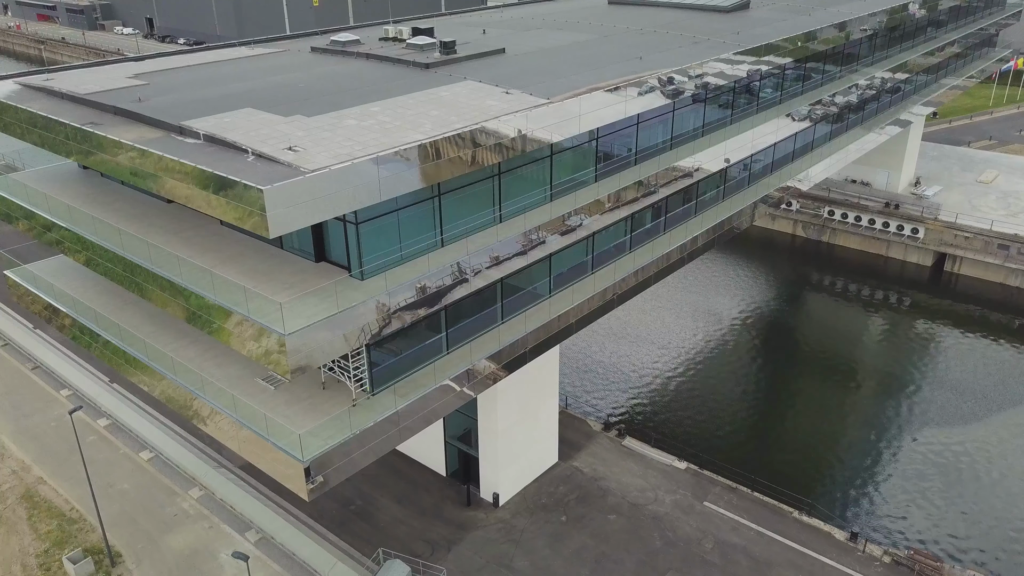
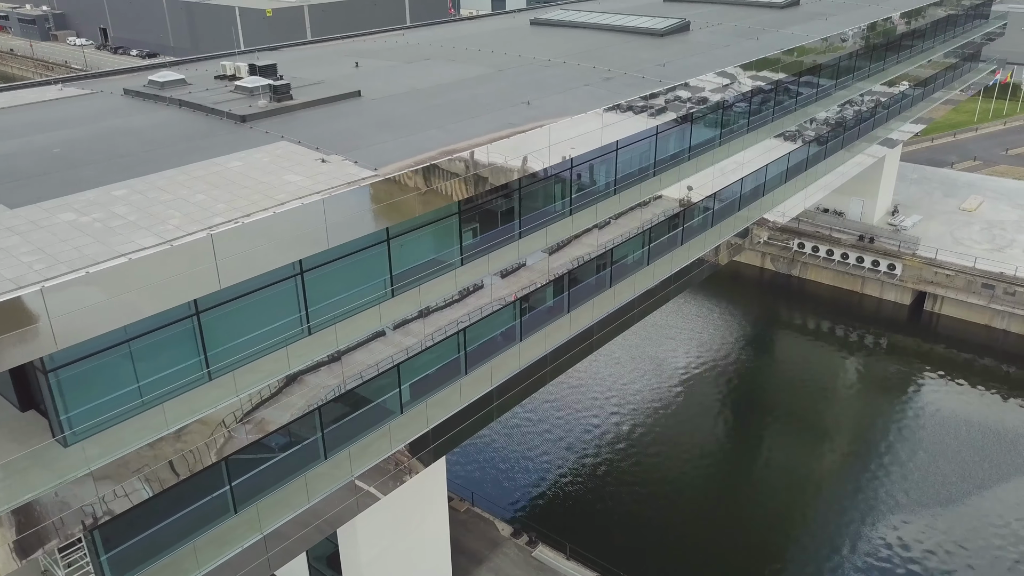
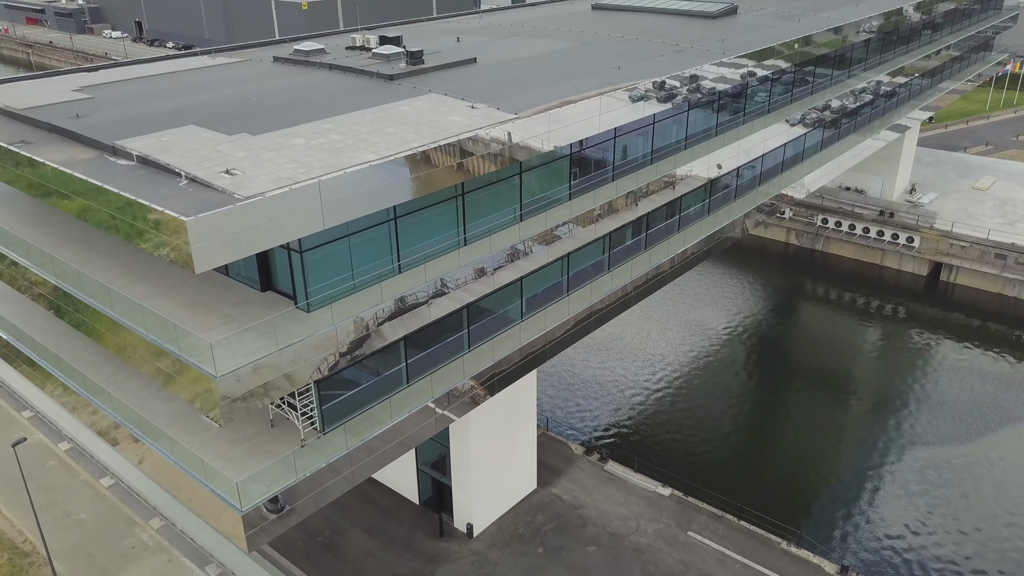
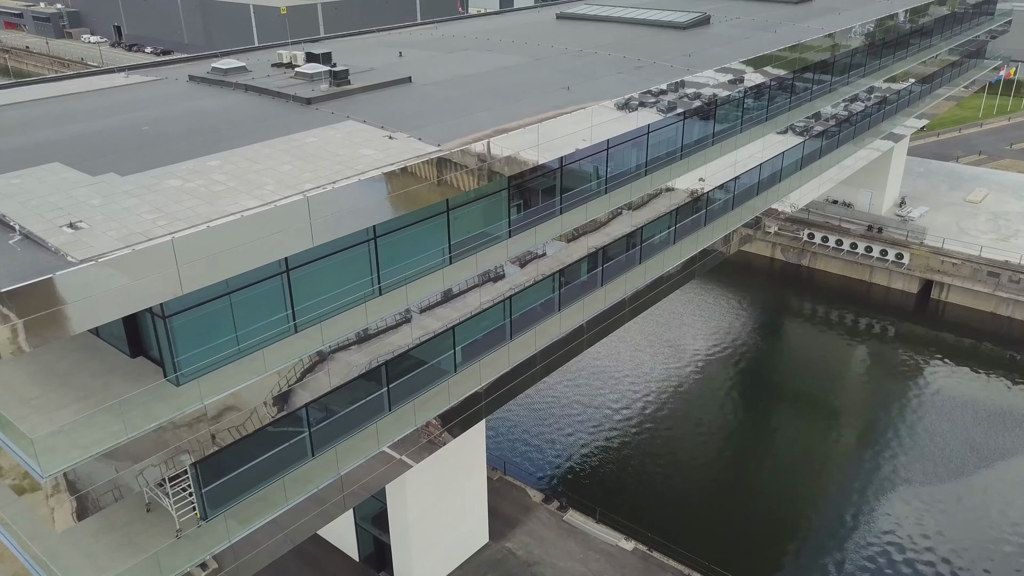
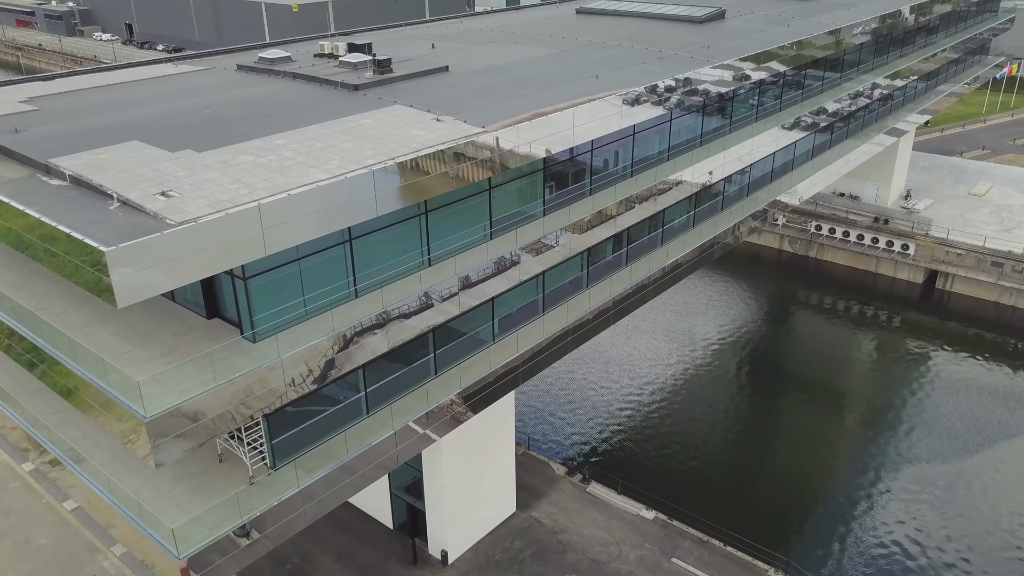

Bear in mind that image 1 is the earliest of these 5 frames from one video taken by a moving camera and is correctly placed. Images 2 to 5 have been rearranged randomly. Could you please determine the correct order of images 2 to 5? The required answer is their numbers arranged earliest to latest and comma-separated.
3, 5, 4, 2
